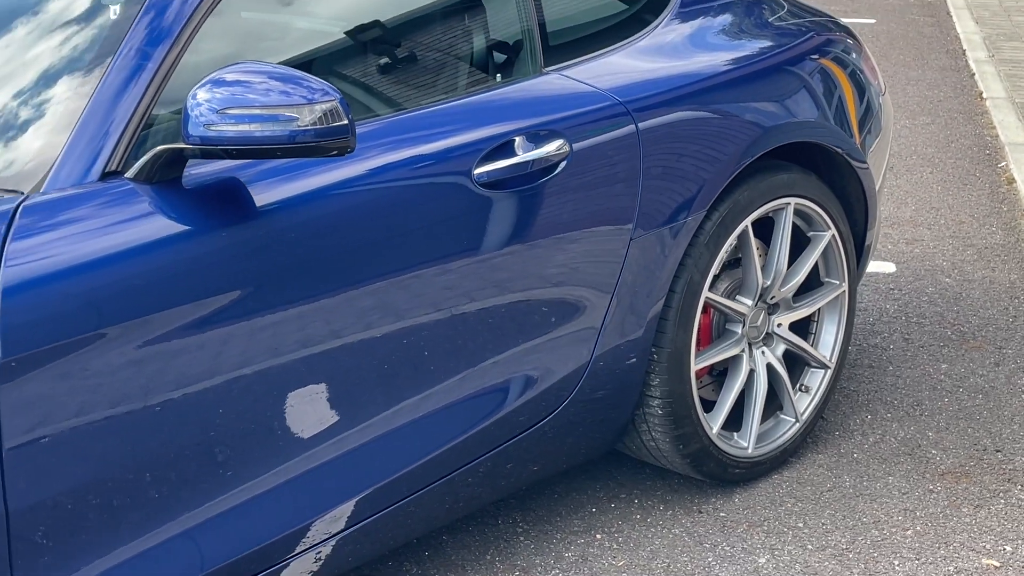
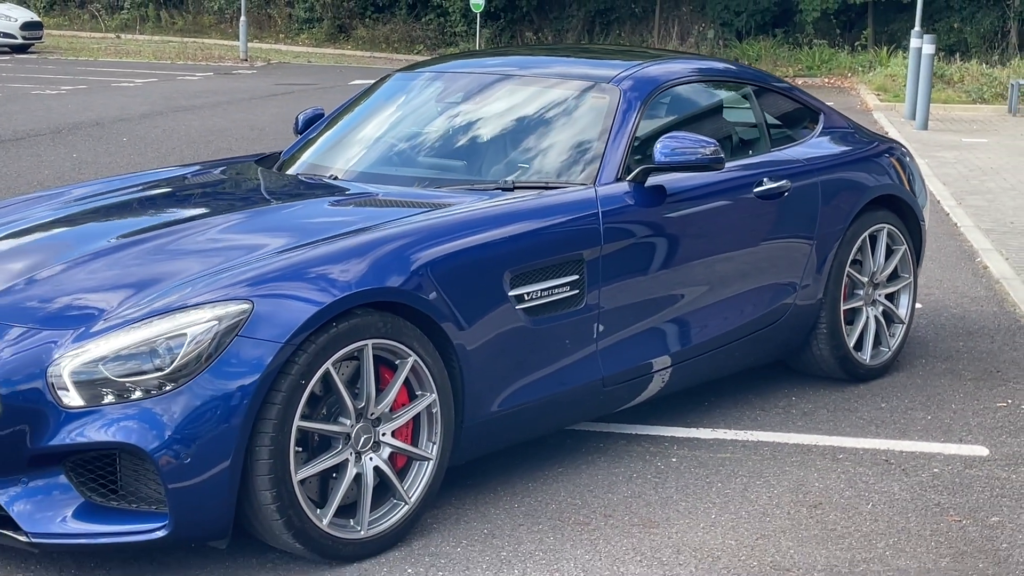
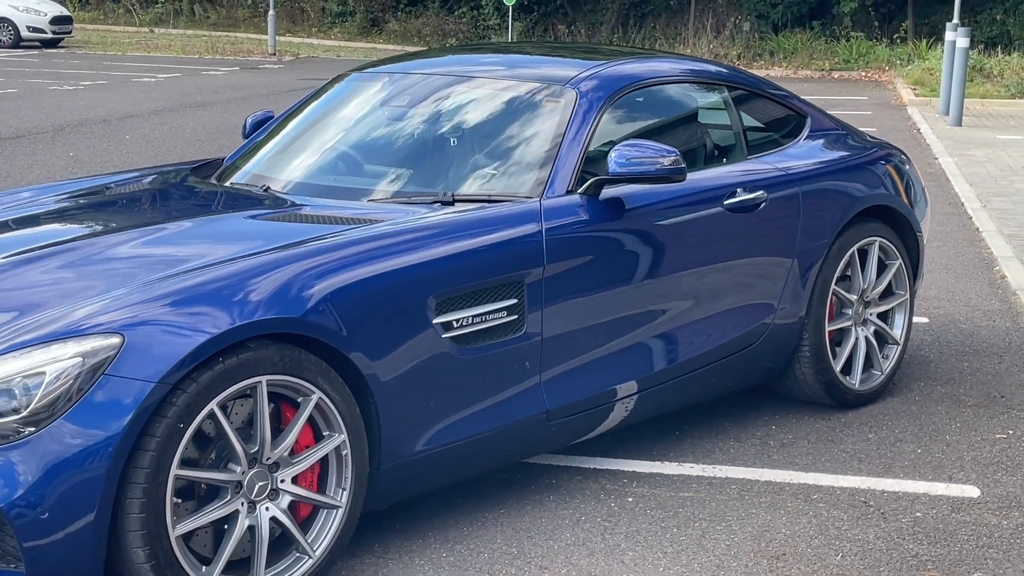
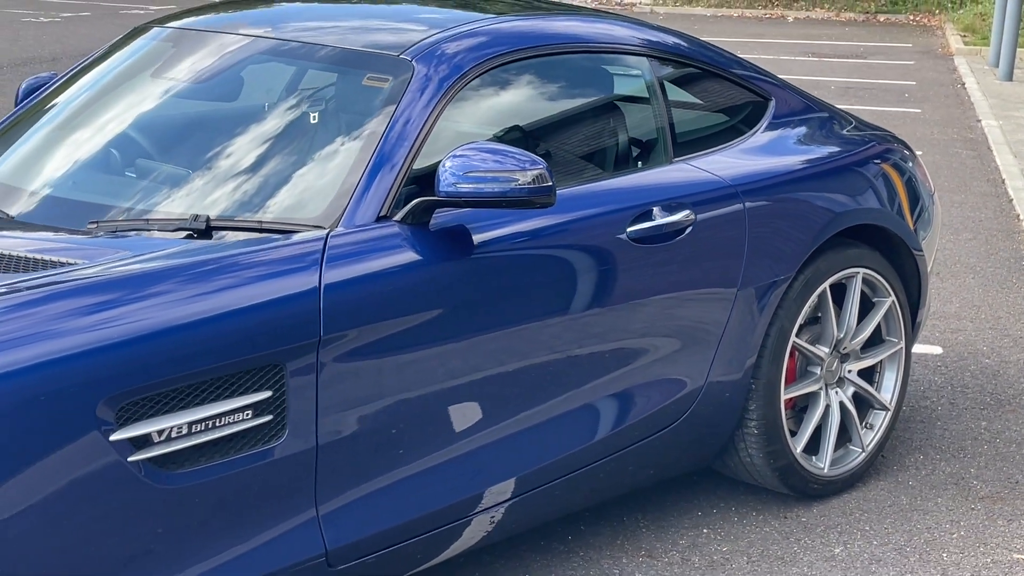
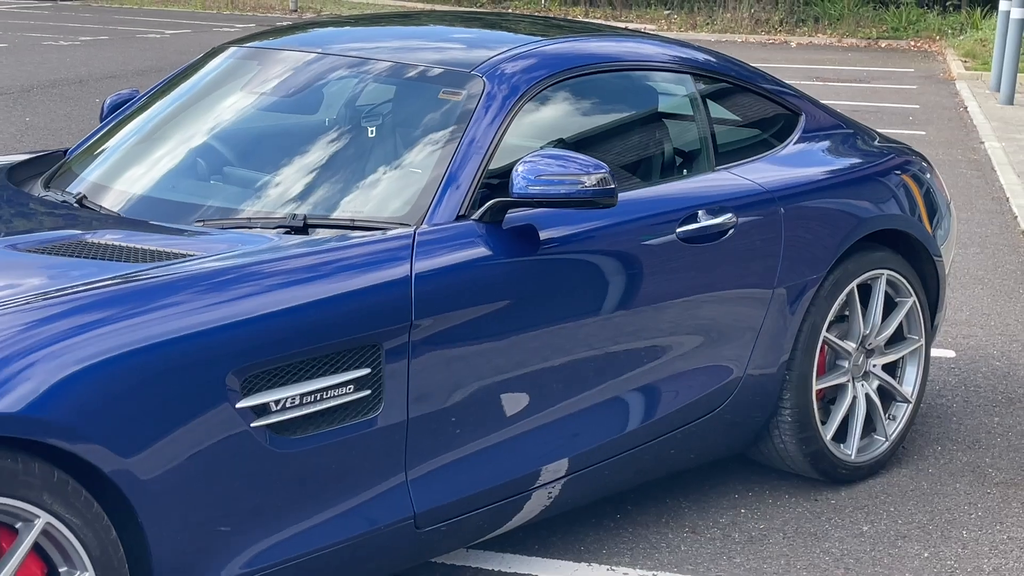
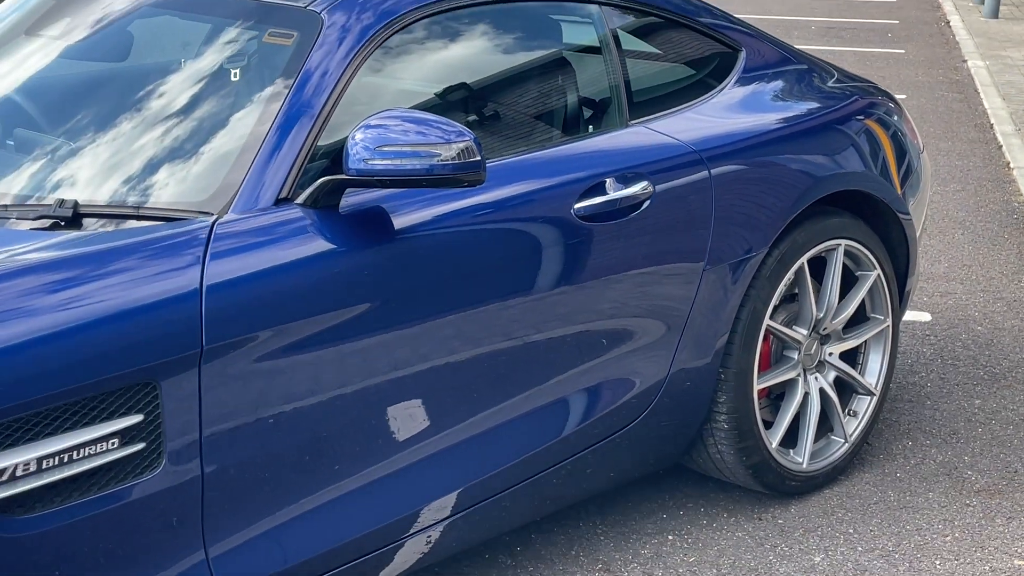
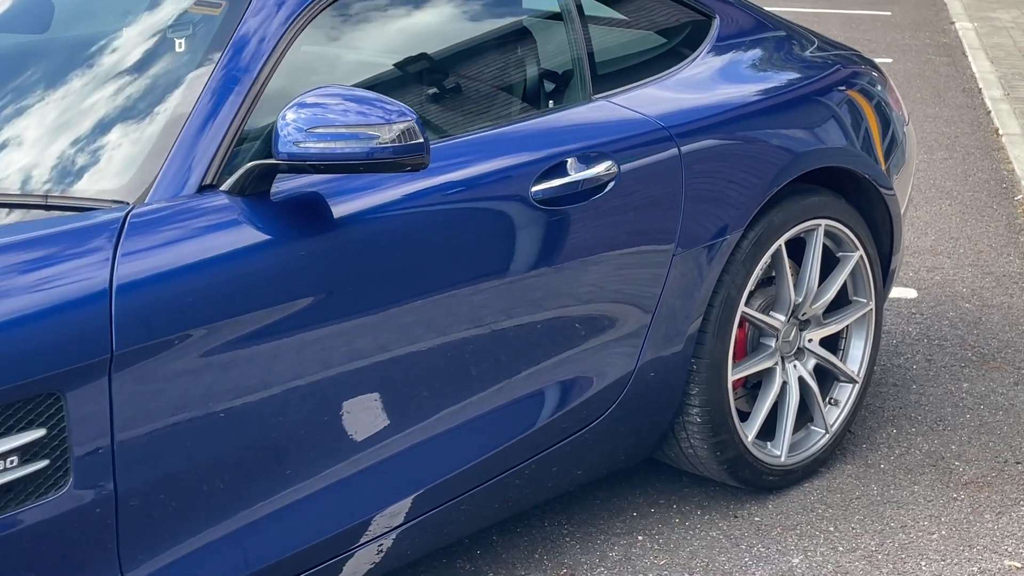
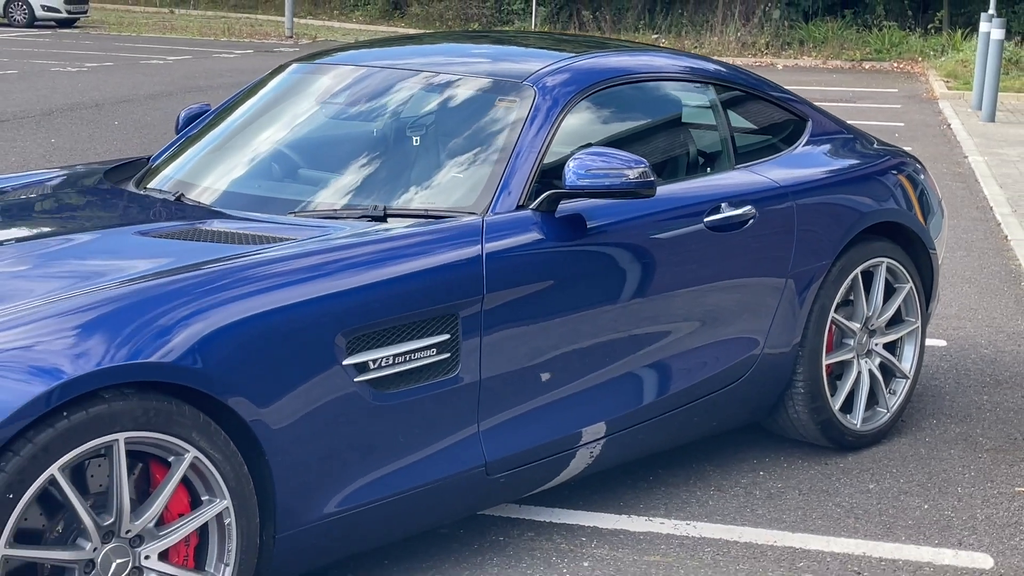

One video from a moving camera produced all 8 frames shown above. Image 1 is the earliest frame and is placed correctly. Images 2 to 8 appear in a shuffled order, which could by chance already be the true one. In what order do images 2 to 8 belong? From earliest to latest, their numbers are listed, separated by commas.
7, 6, 4, 5, 8, 3, 2
